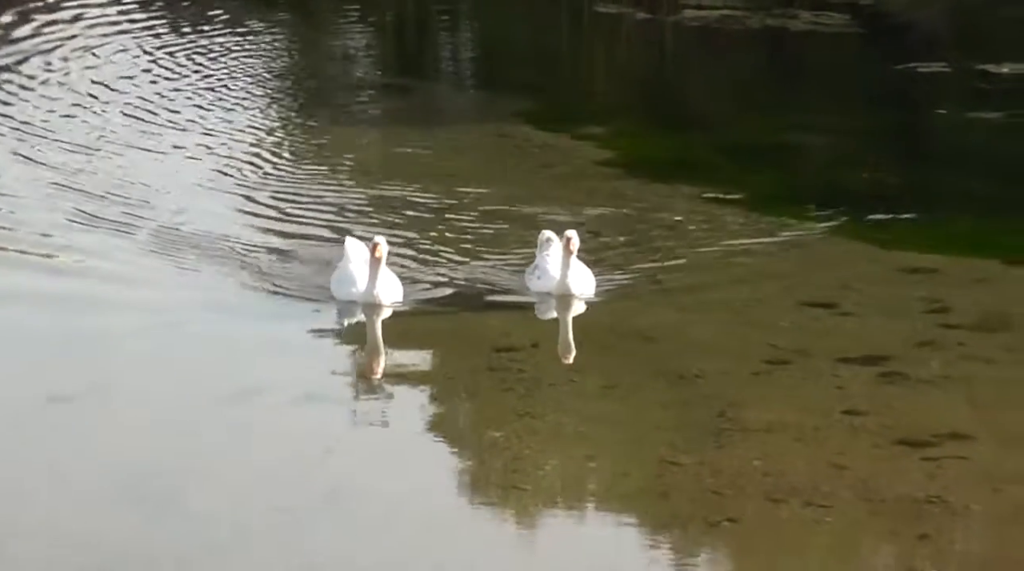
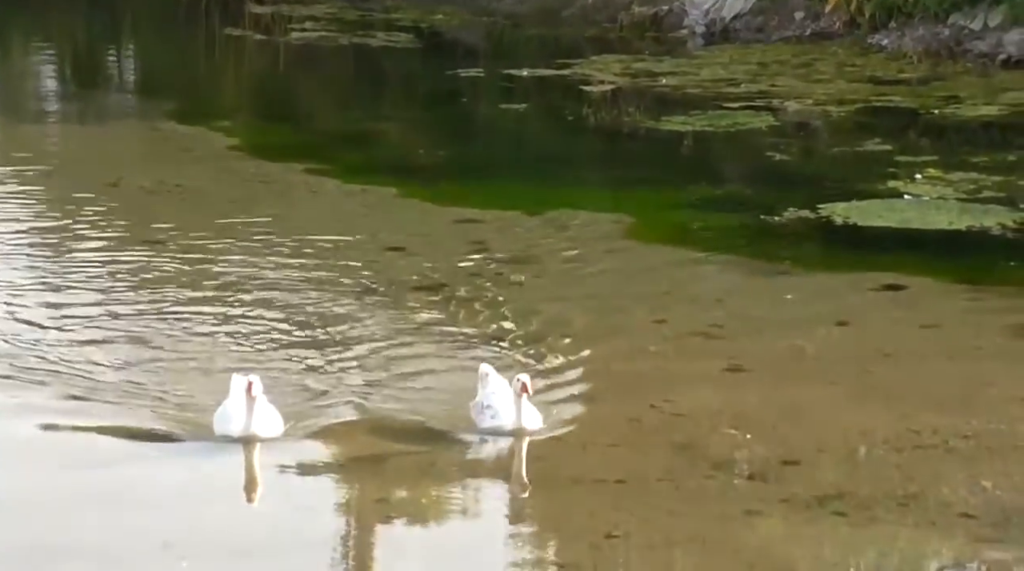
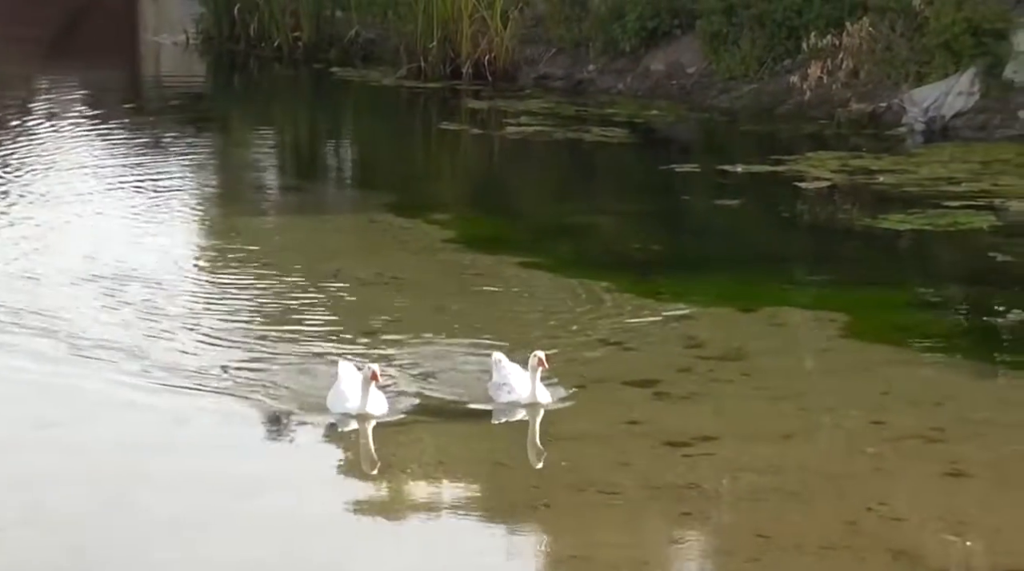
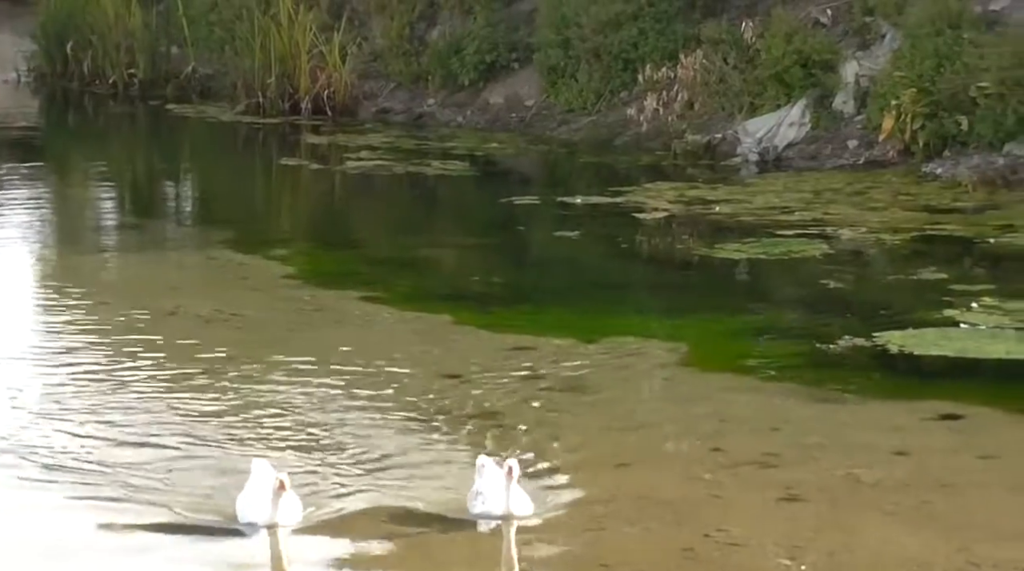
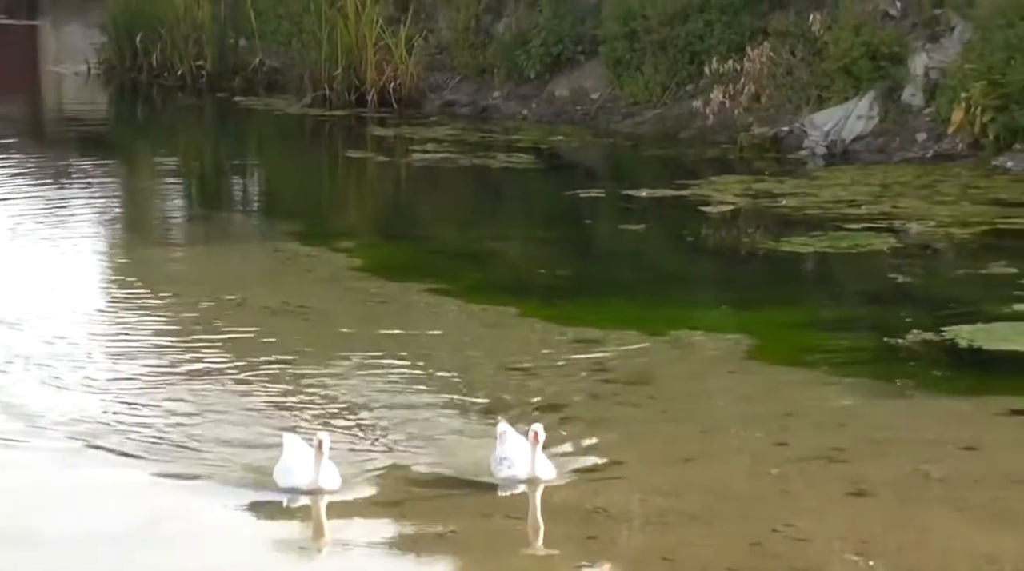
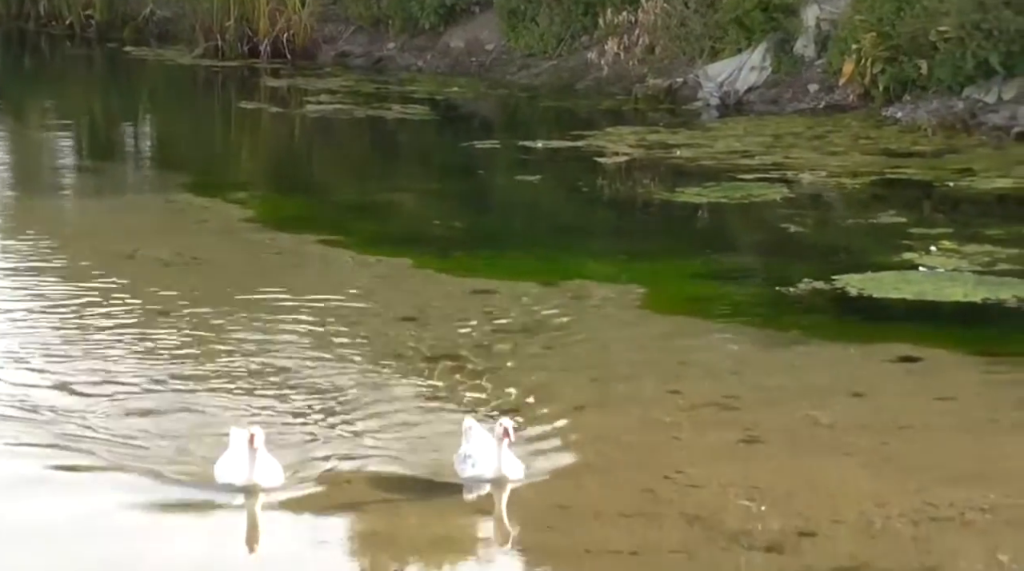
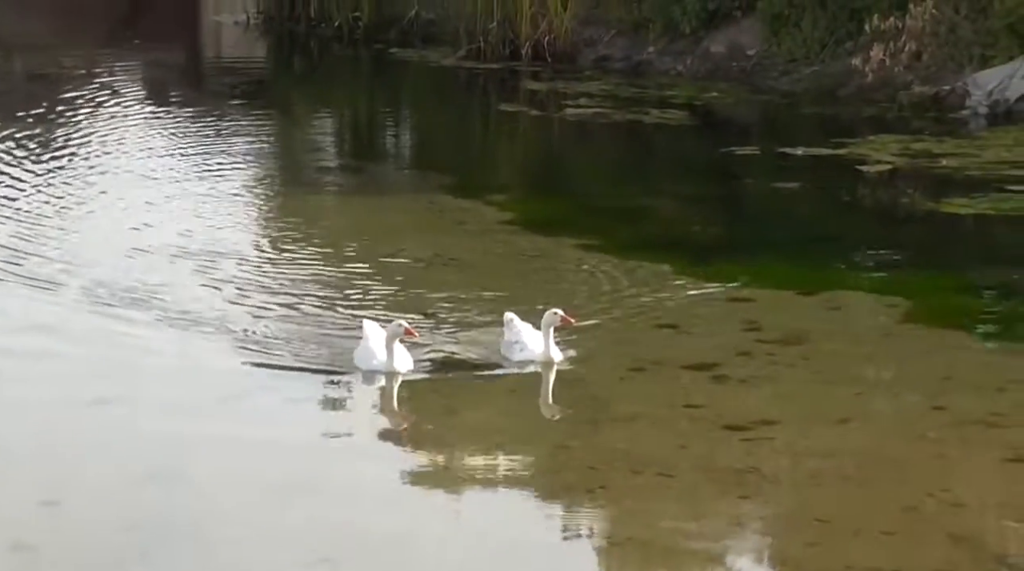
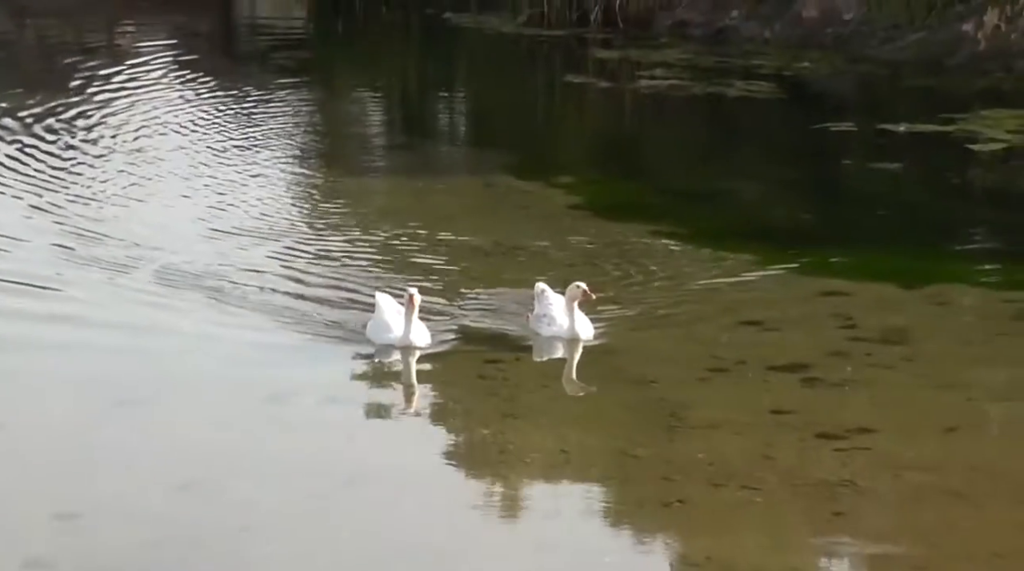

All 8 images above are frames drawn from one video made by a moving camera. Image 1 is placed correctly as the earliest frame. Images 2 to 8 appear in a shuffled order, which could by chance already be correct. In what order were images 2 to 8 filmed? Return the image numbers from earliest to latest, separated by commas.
8, 7, 3, 5, 4, 6, 2
